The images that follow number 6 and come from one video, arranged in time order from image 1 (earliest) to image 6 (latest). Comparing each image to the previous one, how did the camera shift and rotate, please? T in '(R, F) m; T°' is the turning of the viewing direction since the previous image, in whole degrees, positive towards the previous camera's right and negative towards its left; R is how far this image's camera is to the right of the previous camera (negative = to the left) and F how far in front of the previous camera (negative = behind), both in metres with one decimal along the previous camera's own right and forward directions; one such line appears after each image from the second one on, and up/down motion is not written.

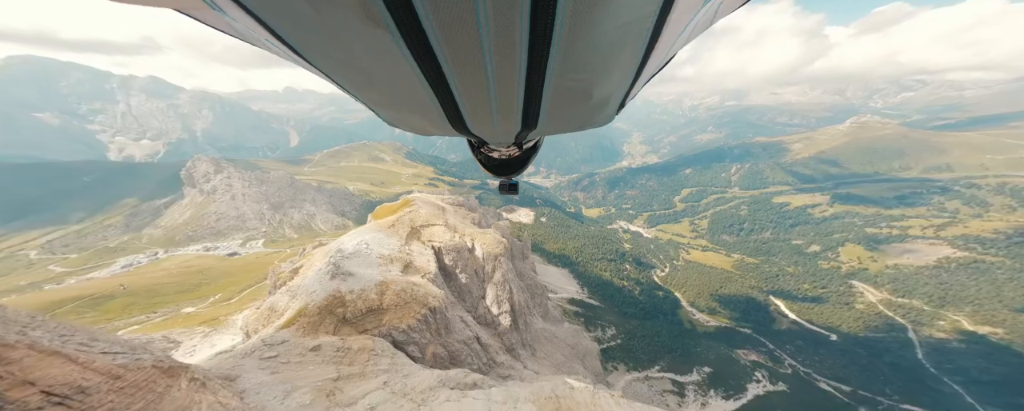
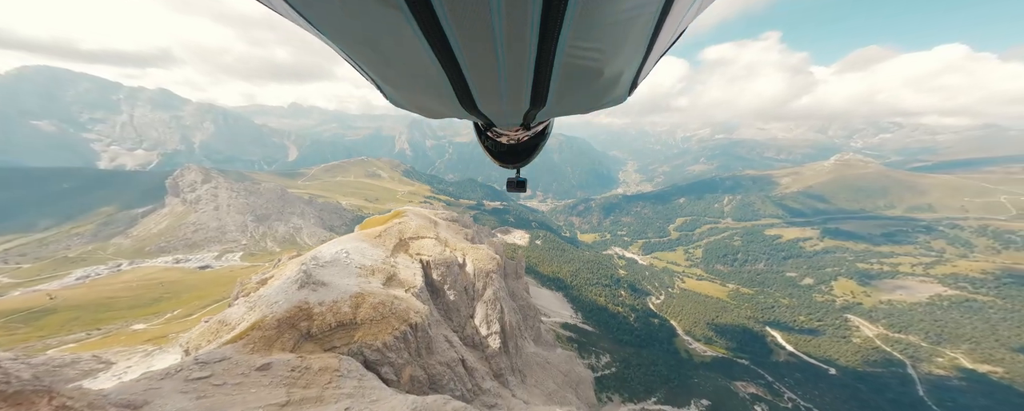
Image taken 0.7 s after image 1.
(+0.6, +6.5) m; +1°
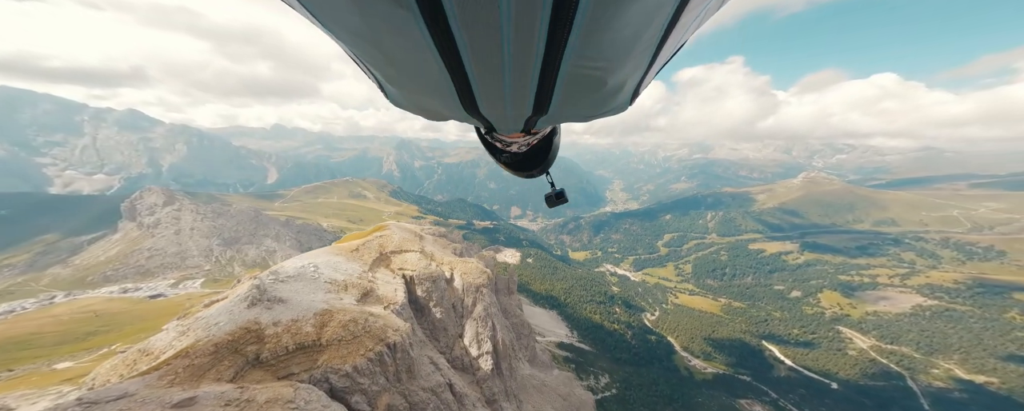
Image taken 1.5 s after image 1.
(0.0, +8.0) m; +2°
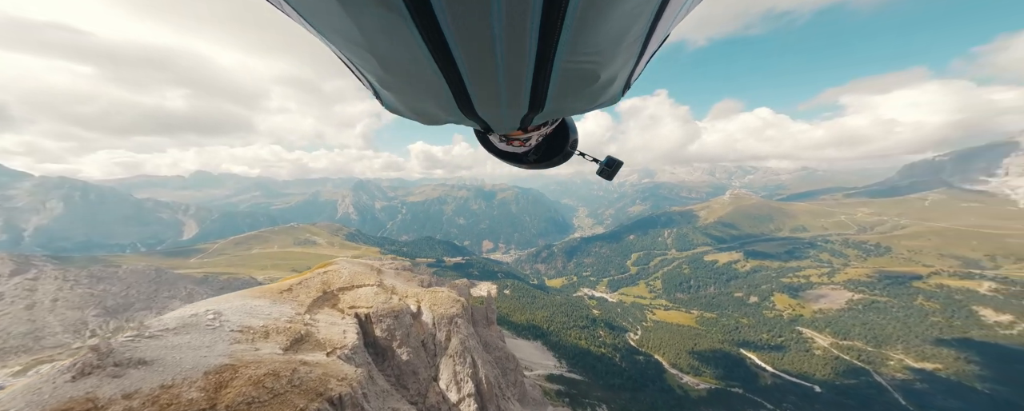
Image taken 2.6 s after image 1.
(-0.6, +13.6) m; +5°
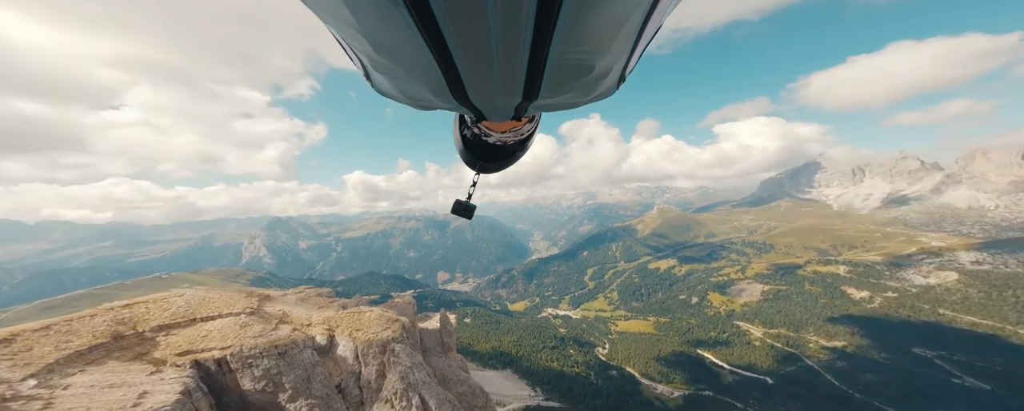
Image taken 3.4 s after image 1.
(-0.4, +28.2) m; +8°
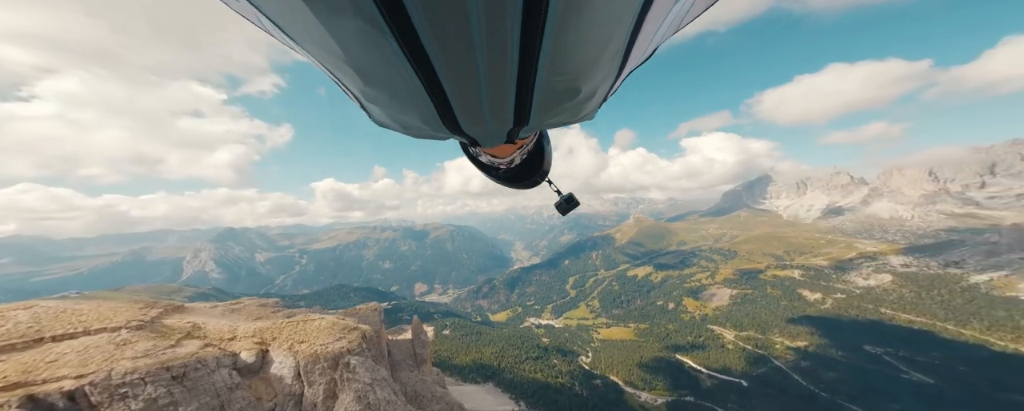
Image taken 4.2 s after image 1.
(+0.1, +10.9) m; +3°
